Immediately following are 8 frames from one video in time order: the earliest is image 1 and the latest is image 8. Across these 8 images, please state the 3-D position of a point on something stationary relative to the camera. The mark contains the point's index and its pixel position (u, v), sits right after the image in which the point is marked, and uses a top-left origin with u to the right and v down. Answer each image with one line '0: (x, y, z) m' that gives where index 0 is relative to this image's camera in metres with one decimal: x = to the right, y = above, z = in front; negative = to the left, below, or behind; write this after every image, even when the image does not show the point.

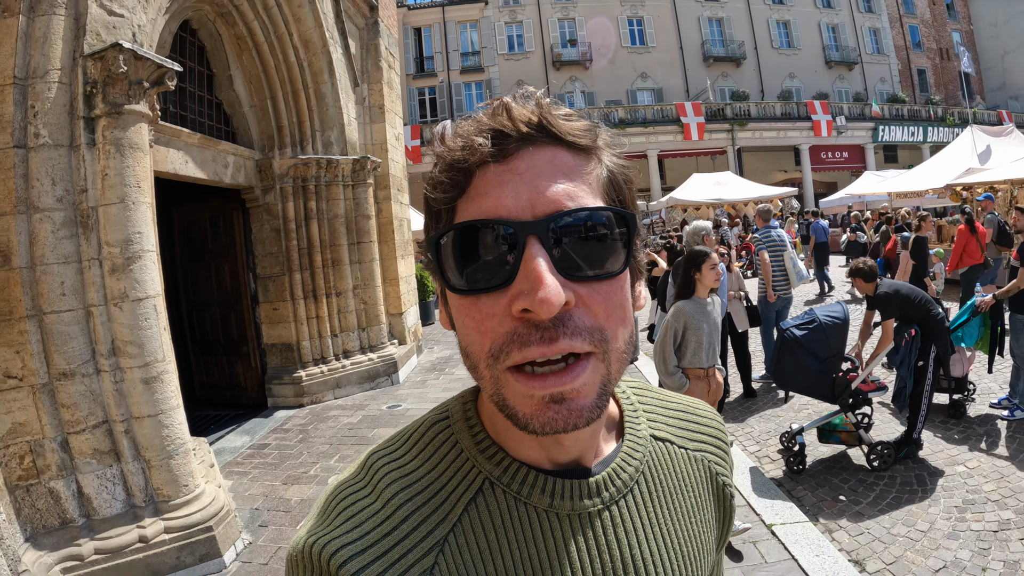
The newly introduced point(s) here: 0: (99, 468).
0: (-2.1, -0.9, +2.7) m
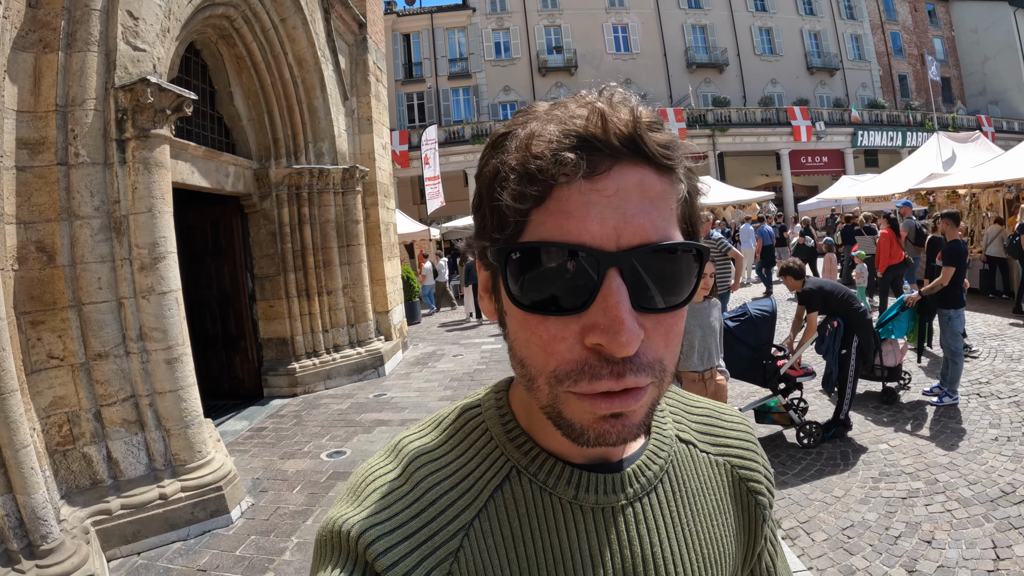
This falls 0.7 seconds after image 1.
0: (-2.3, -0.9, +3.2) m
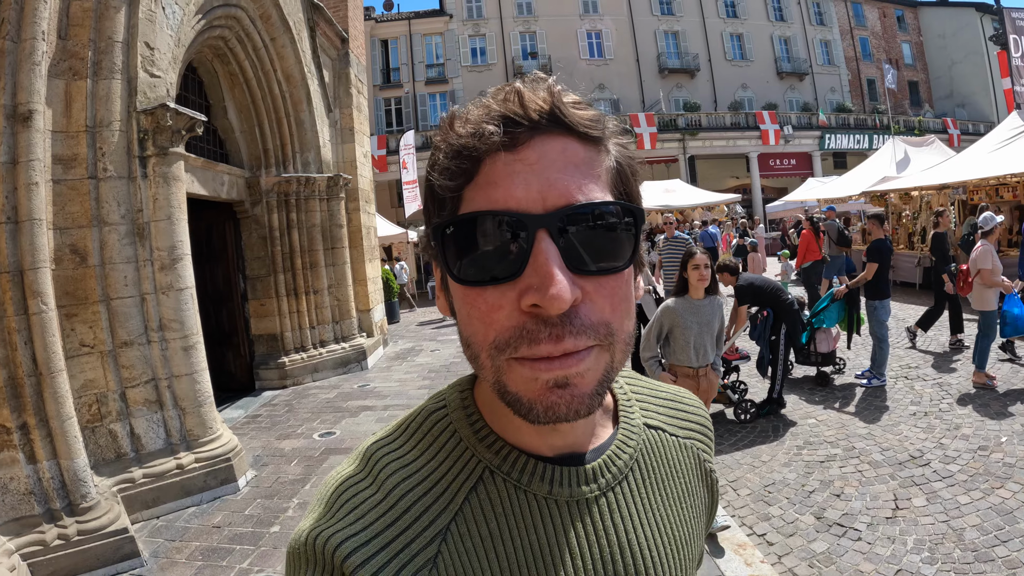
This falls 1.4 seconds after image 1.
0: (-2.5, -0.9, +3.6) m
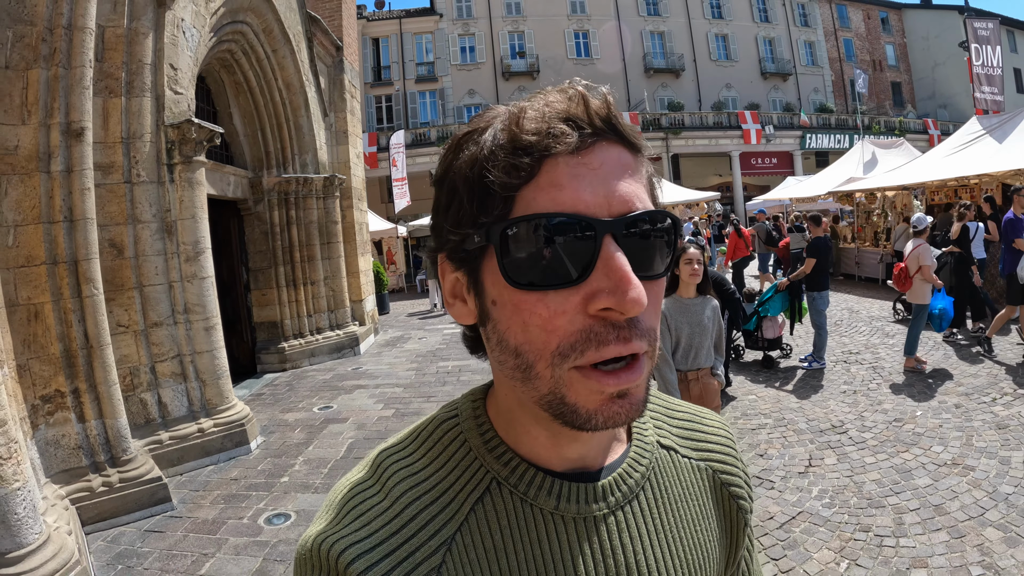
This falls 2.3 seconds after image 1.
0: (-2.7, -0.8, +4.2) m
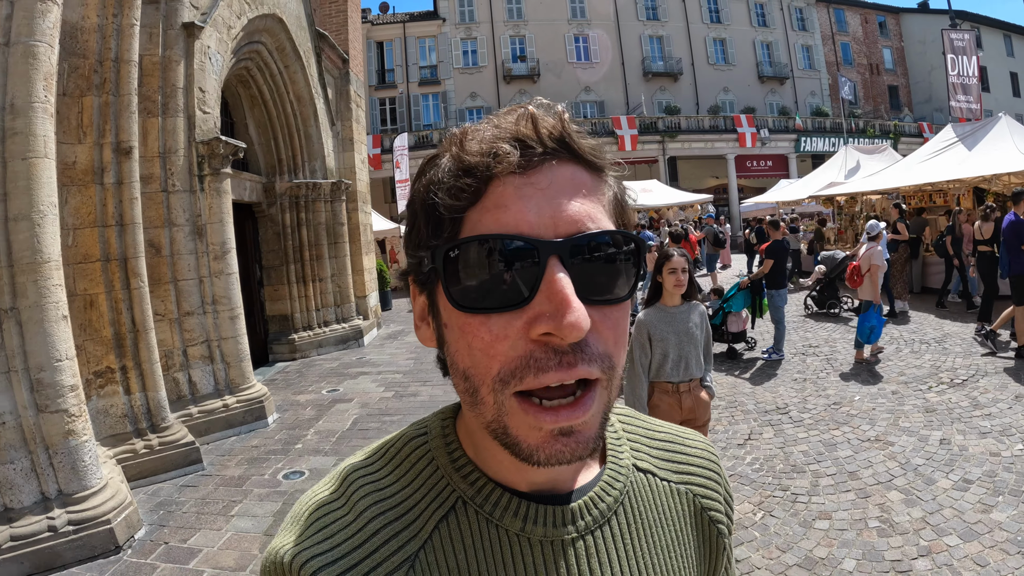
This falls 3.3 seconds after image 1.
0: (-2.9, -0.7, +4.9) m
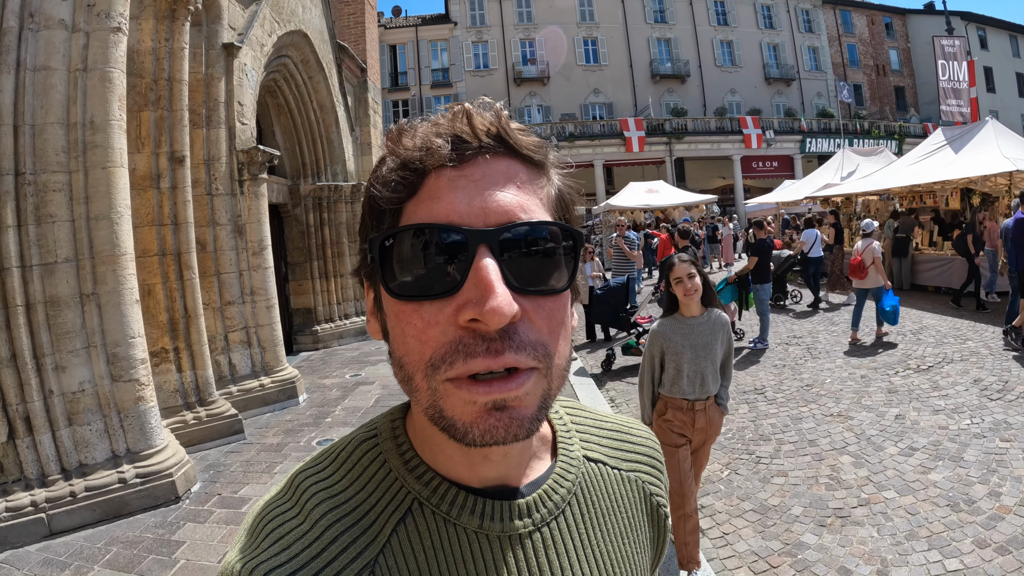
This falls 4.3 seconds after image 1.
0: (-2.8, -0.6, +5.5) m
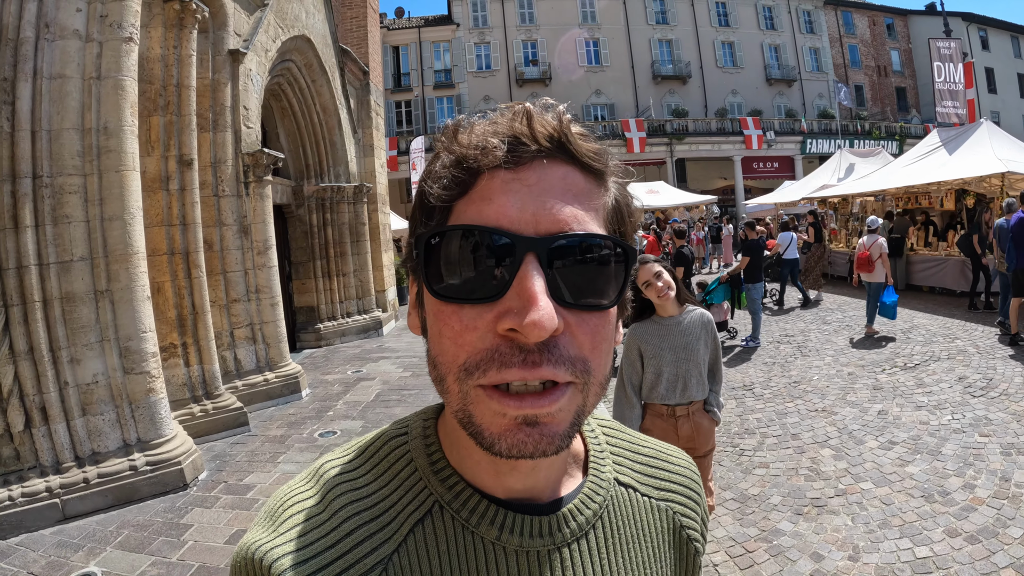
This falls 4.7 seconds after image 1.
0: (-2.9, -0.6, +5.7) m
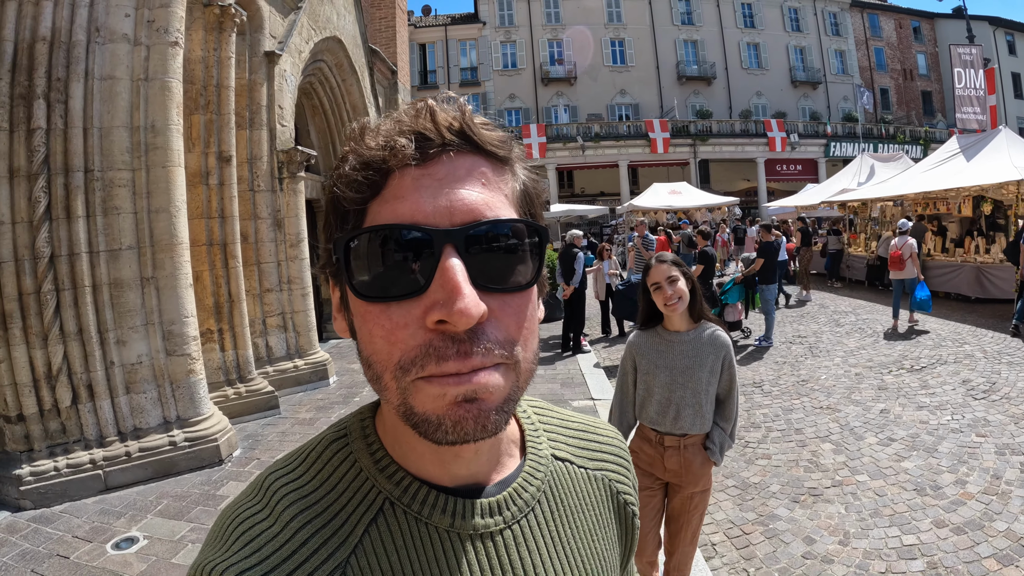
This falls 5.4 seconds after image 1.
0: (-2.7, -0.5, +6.0) m
